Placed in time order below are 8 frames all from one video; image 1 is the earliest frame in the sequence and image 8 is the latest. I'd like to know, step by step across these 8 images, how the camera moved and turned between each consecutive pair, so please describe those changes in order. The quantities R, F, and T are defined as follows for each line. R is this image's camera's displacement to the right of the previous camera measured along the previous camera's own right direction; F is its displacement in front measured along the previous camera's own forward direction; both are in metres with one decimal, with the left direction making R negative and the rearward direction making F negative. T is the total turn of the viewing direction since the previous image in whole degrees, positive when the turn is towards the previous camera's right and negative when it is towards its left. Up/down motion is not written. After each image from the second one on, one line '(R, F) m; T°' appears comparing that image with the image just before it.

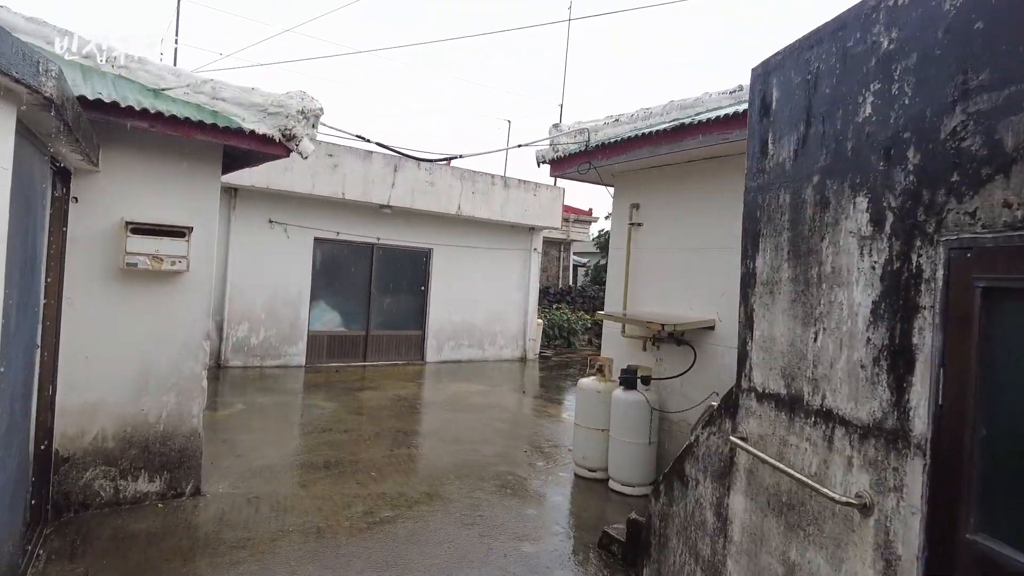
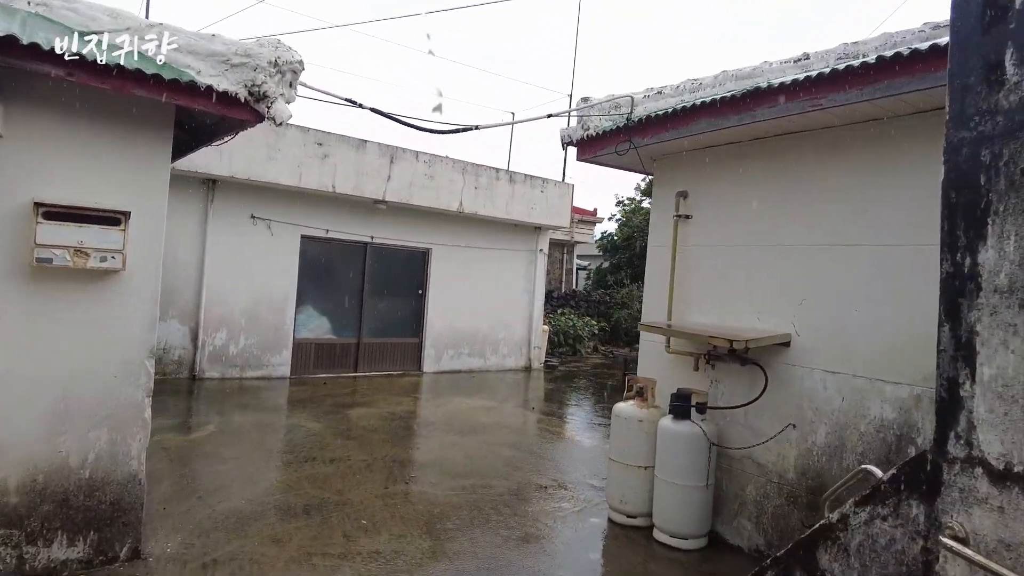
(-0.2, +0.8) m; +1°
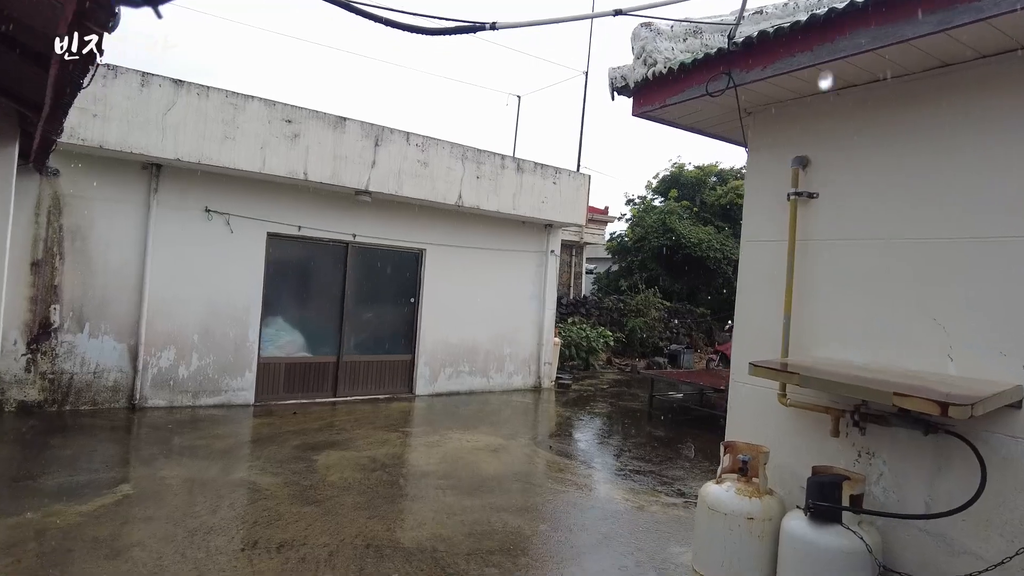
(-0.1, +1.3) m; 0°
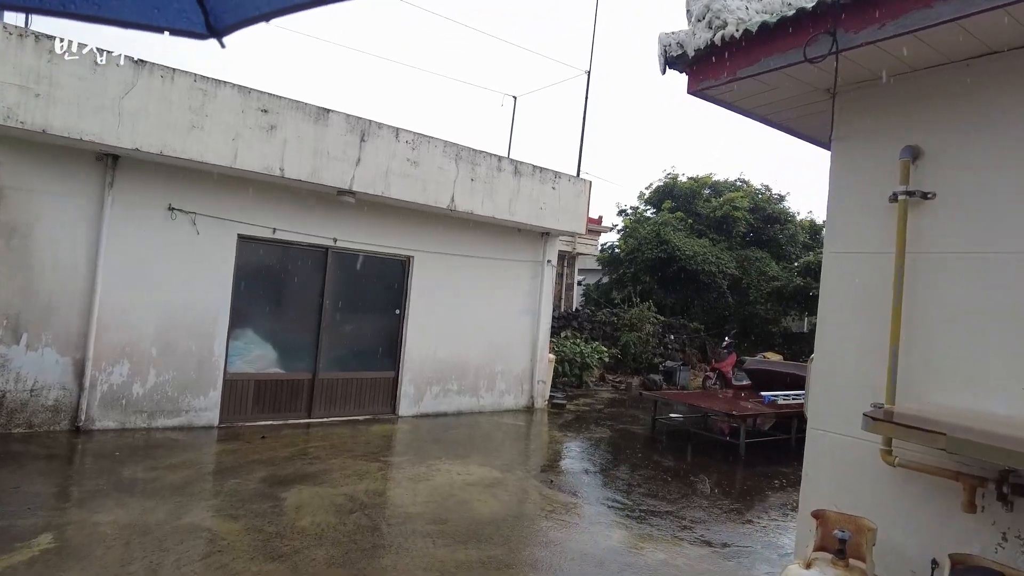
(-0.1, +0.6) m; +2°
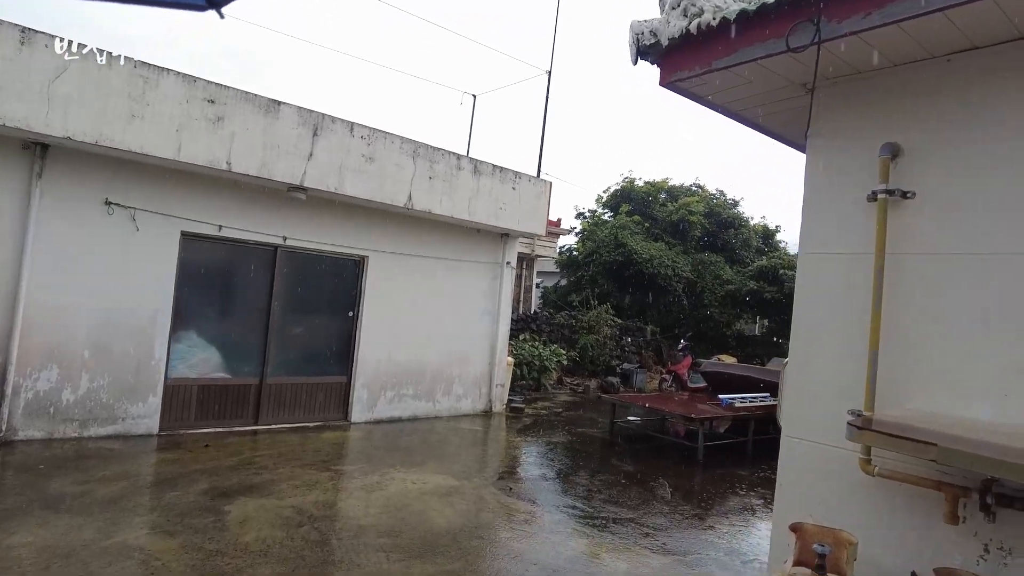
(0.0, +0.1) m; +4°
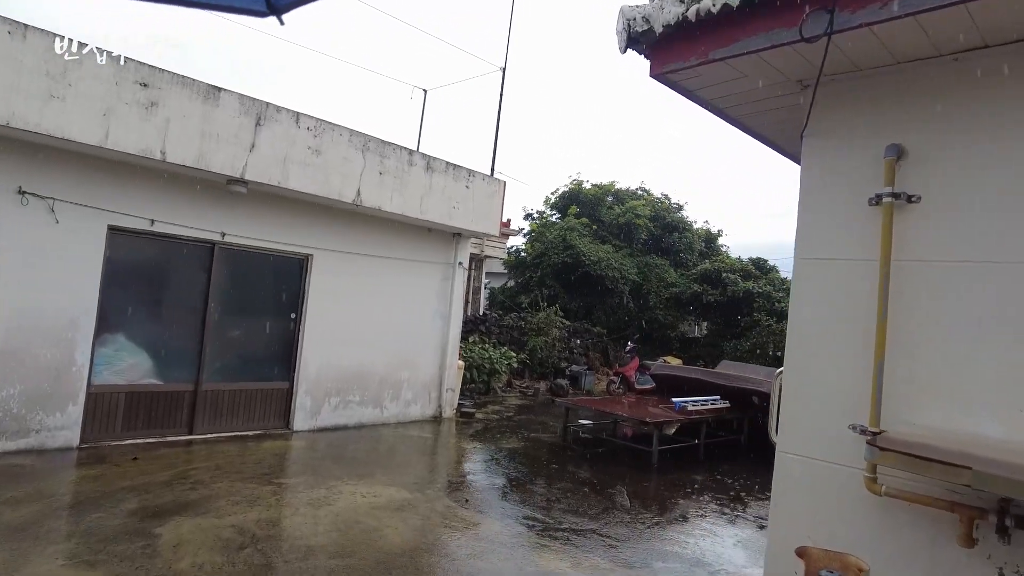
(-0.1, +0.2) m; +5°
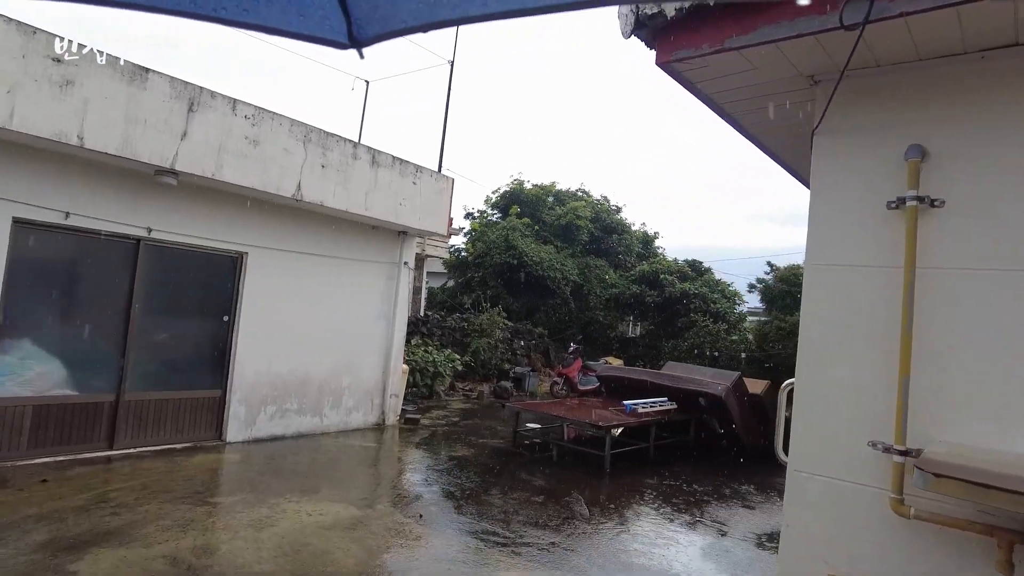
(-0.2, +0.2) m; +6°
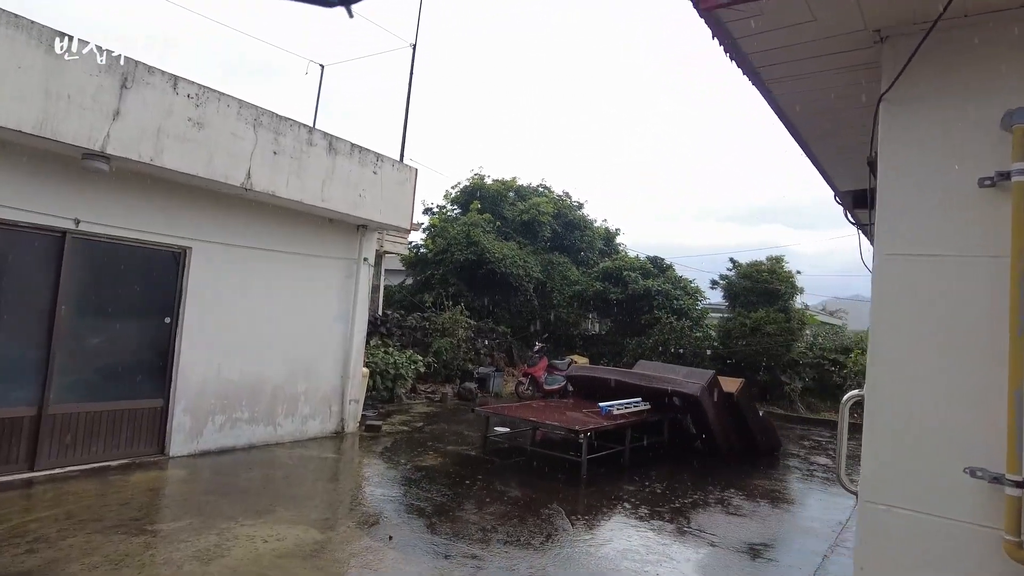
(-0.1, +0.4) m; +4°
